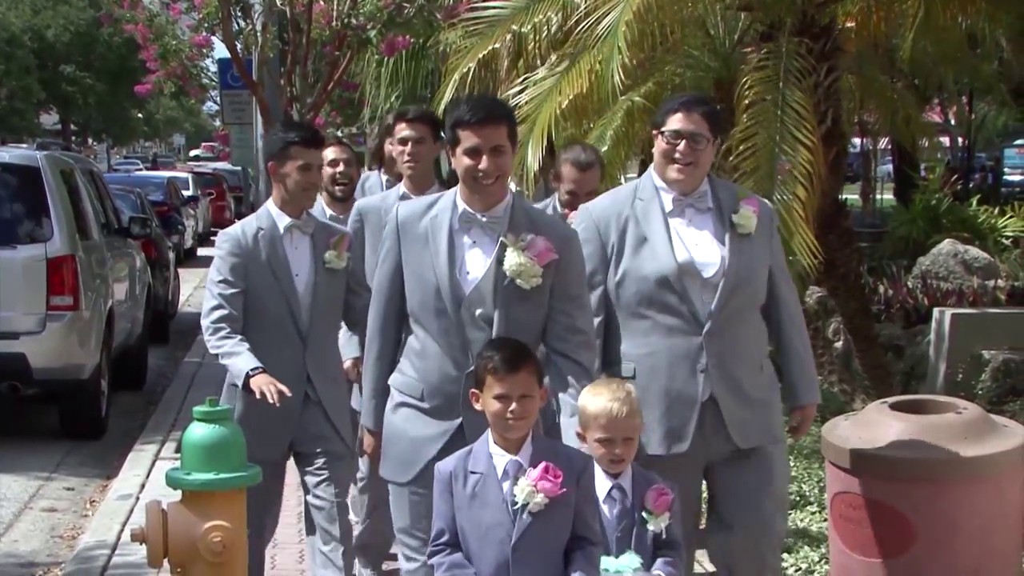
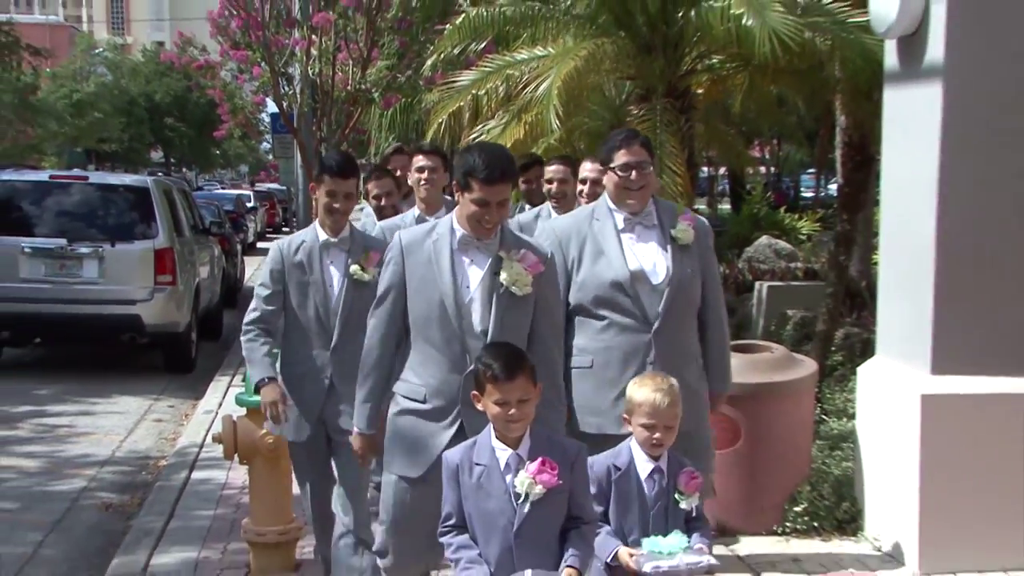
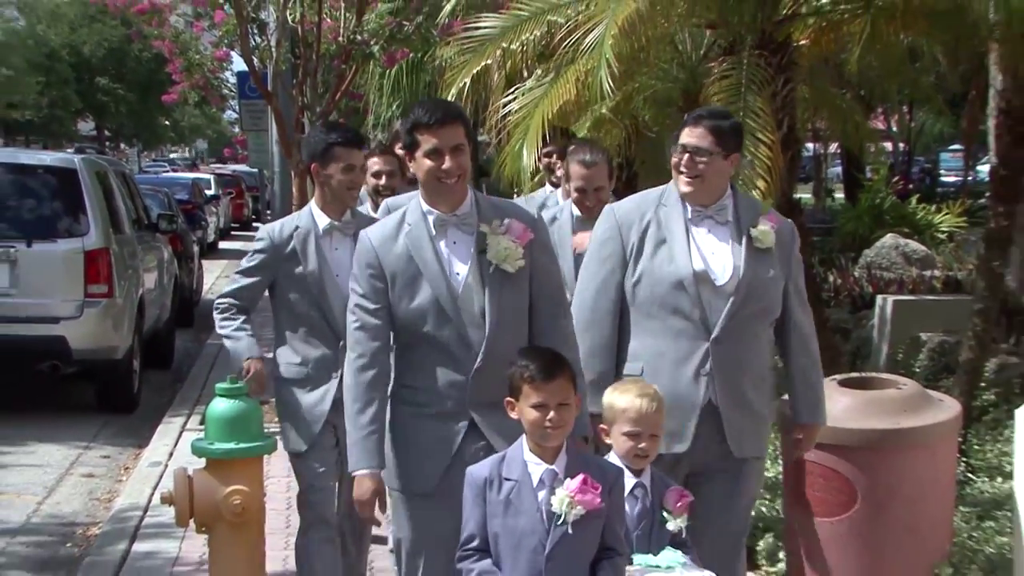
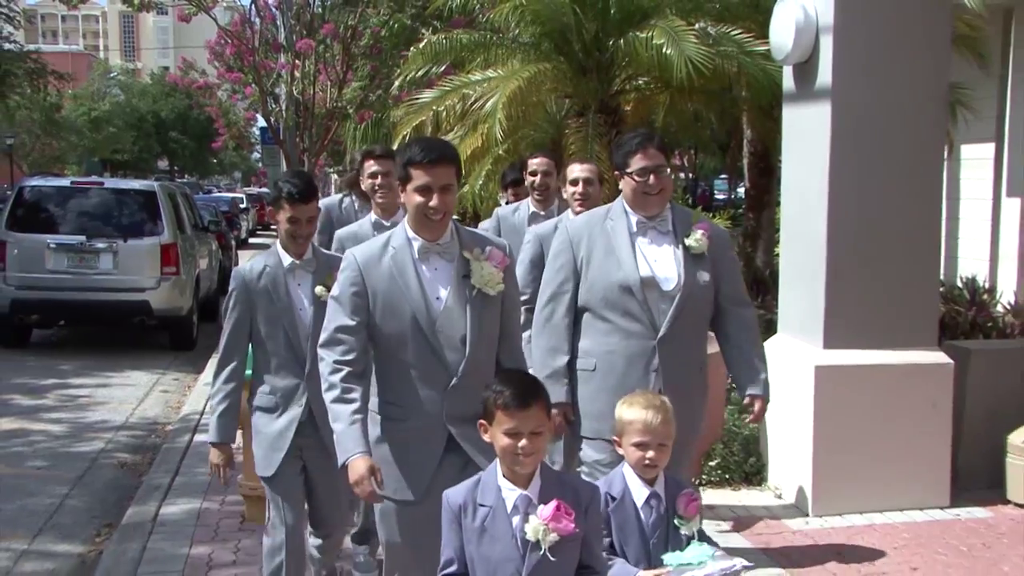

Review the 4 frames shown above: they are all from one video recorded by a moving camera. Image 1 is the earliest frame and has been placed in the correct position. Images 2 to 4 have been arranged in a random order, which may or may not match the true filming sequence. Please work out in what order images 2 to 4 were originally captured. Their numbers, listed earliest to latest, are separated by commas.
3, 2, 4
